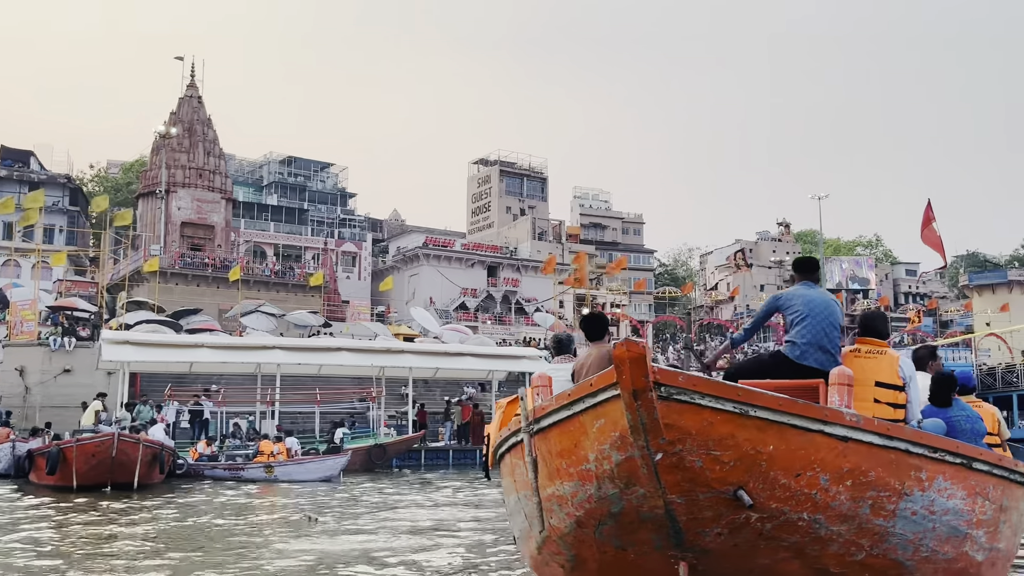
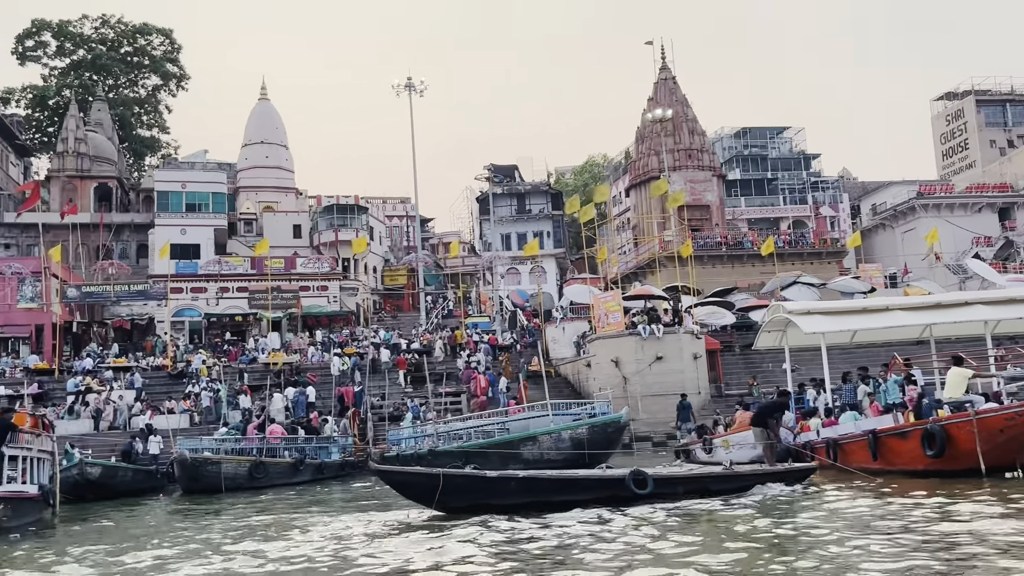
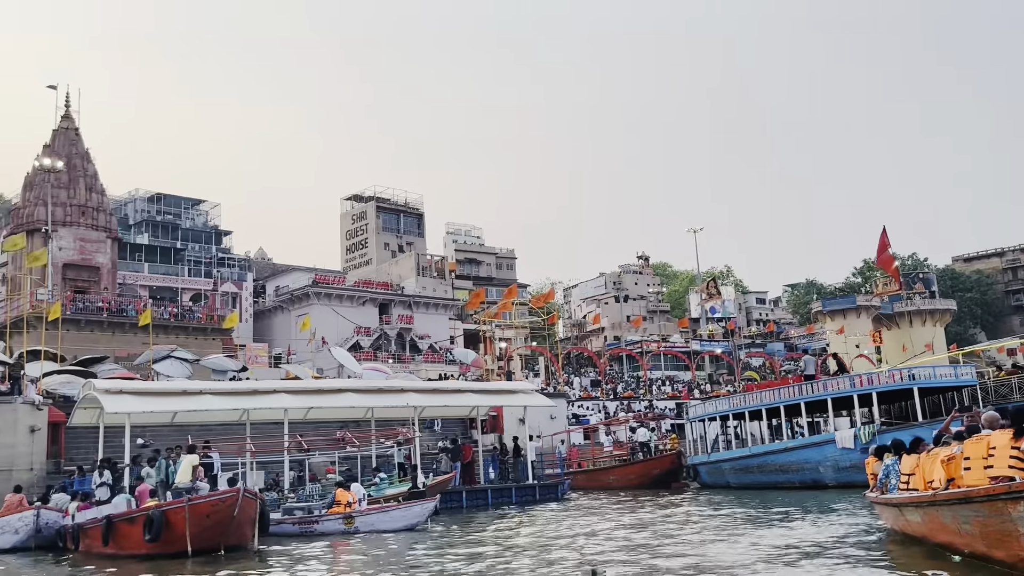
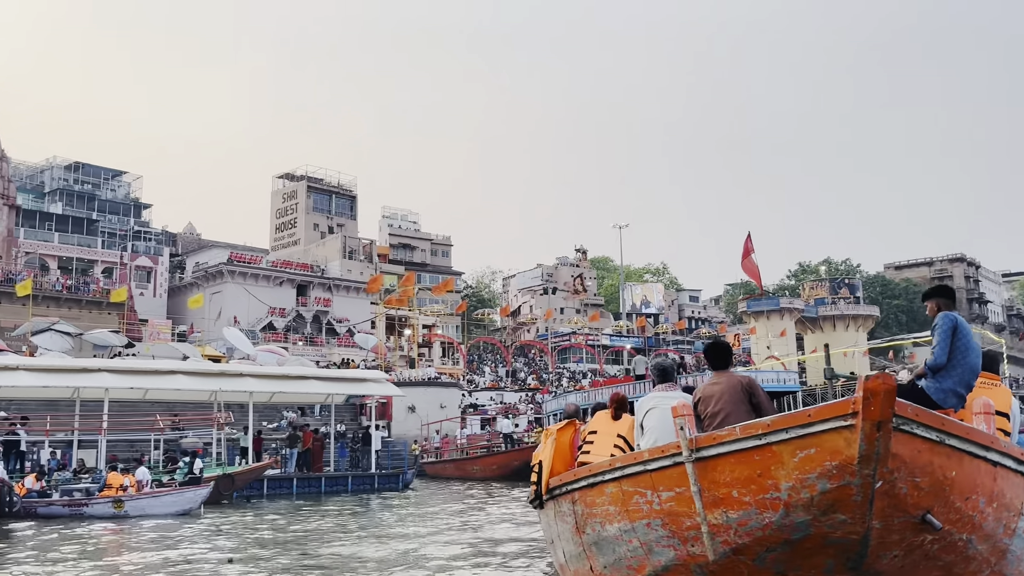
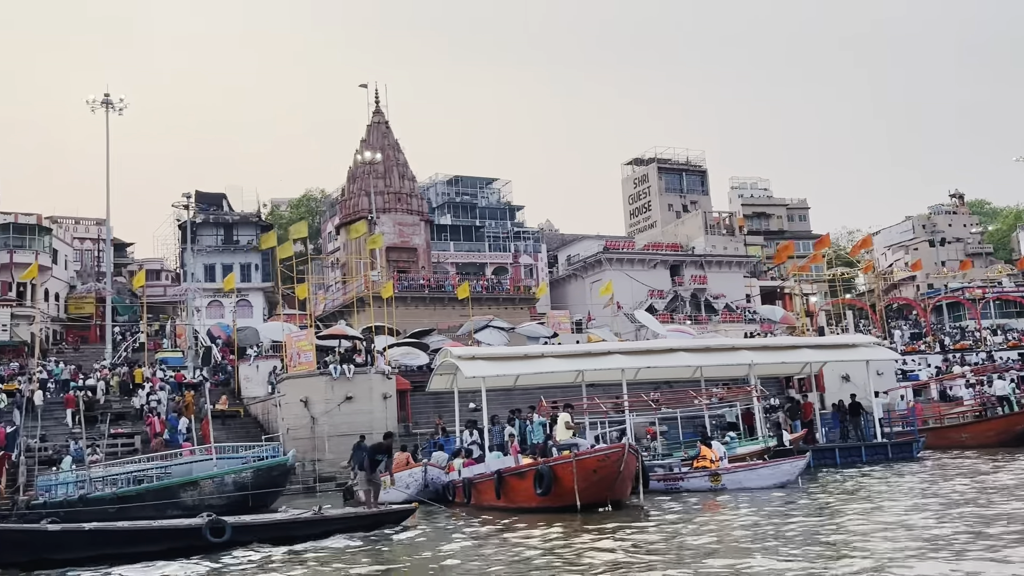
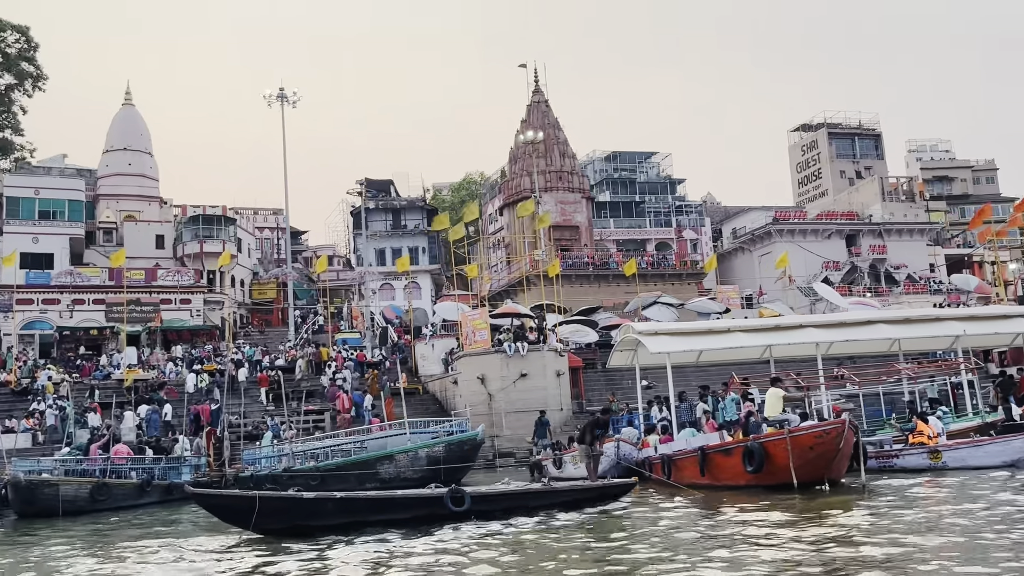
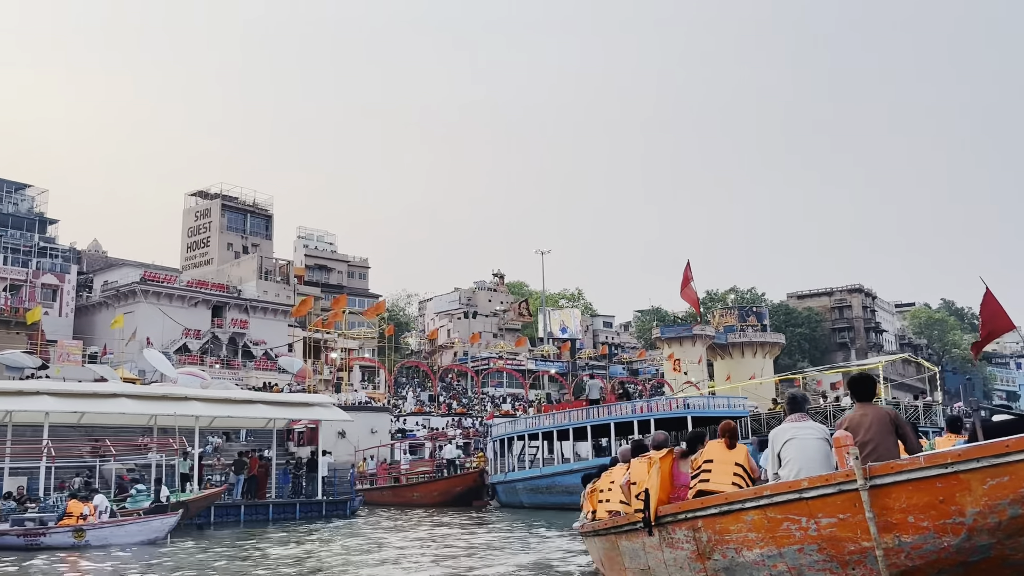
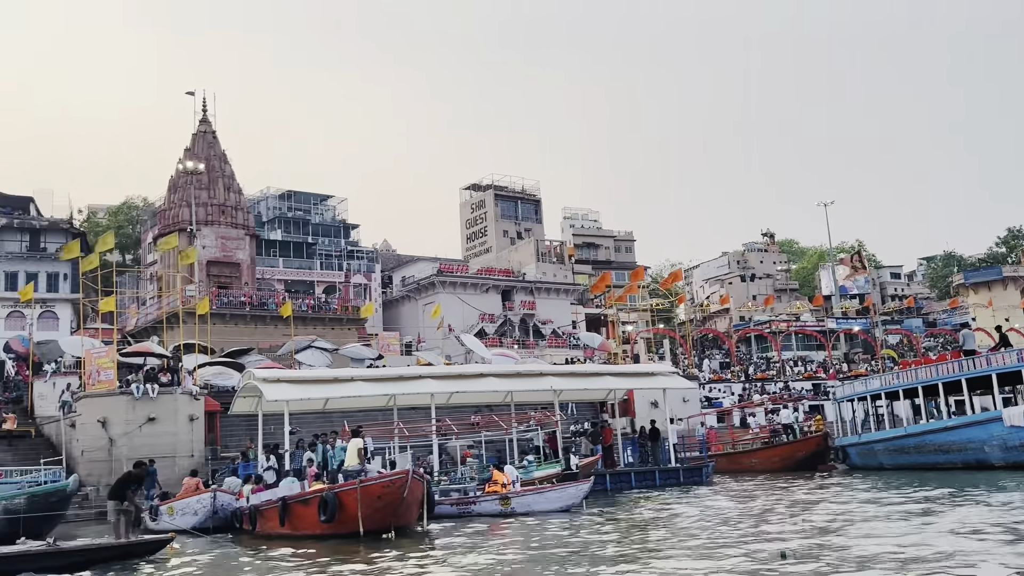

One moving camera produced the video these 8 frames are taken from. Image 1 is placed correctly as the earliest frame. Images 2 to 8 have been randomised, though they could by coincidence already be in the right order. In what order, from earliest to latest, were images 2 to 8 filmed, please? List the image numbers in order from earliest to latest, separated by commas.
4, 7, 3, 8, 5, 6, 2
